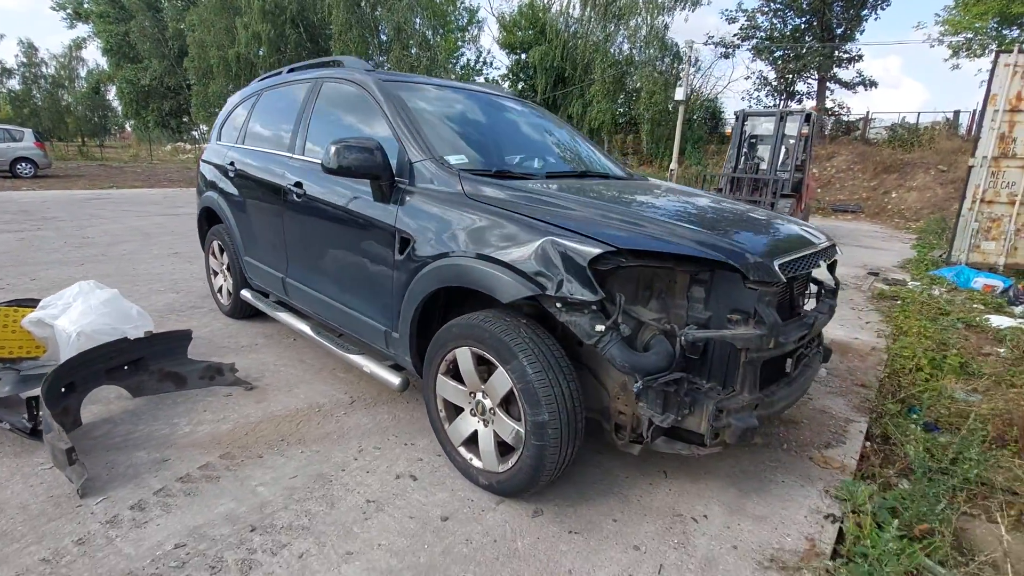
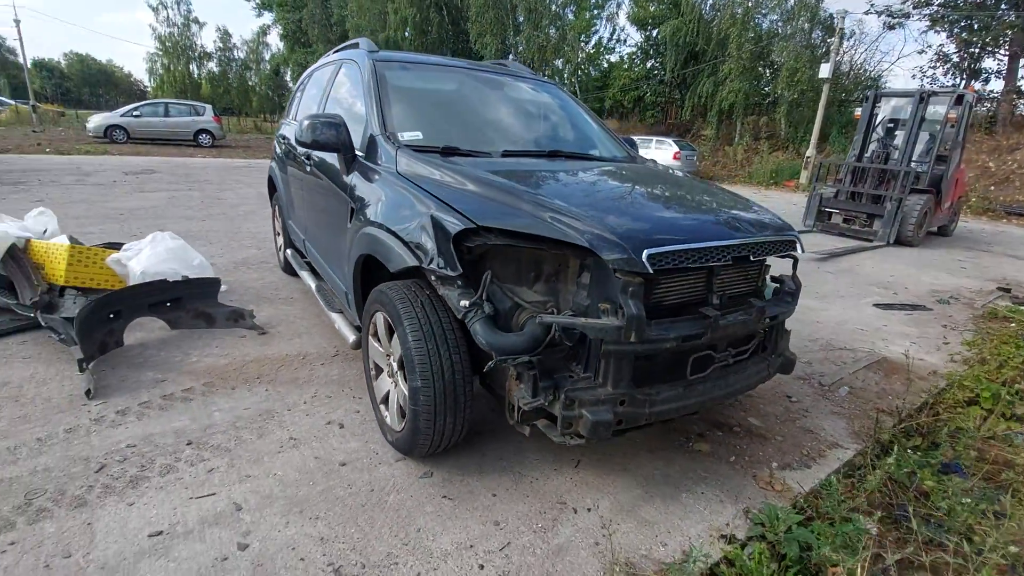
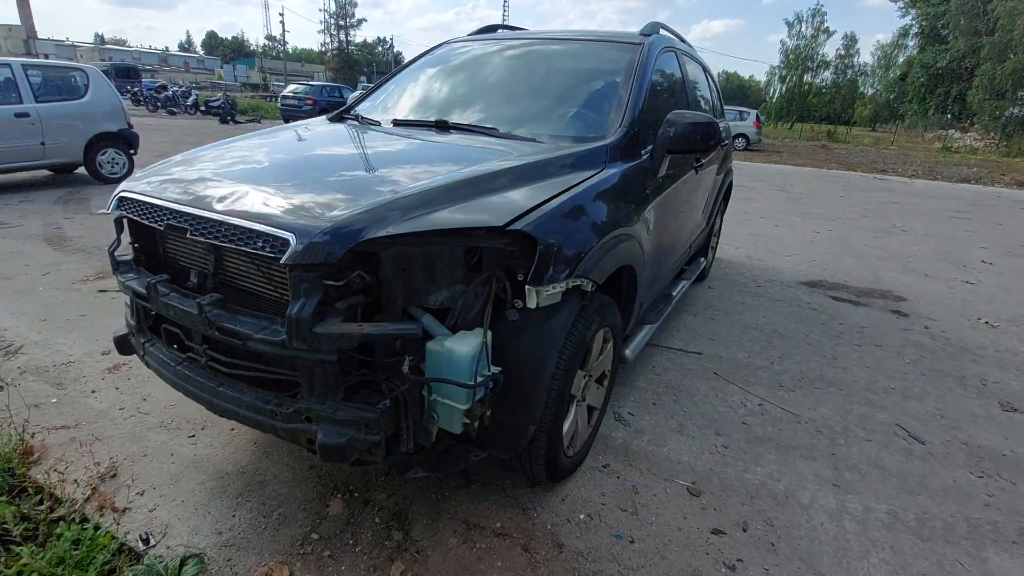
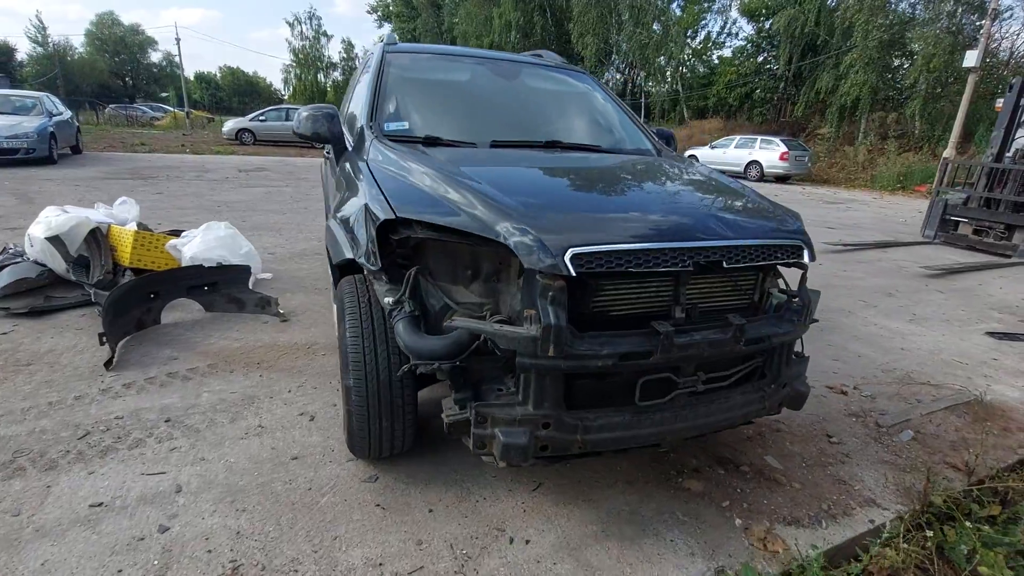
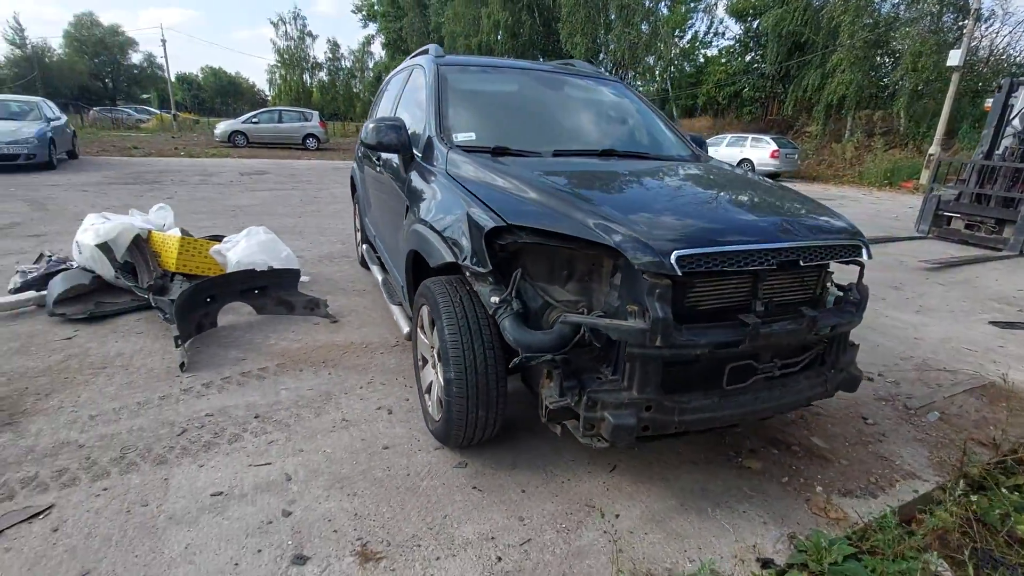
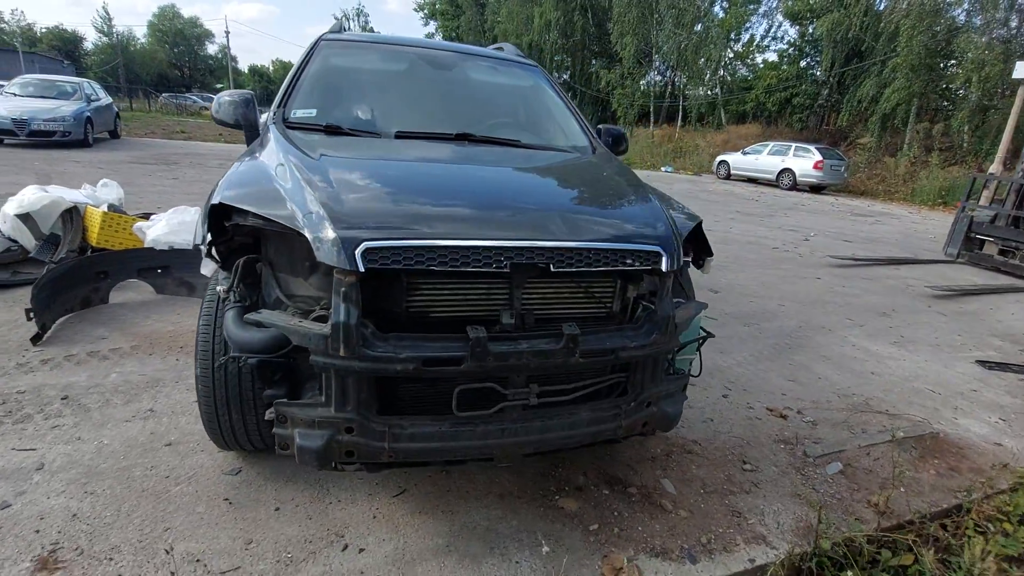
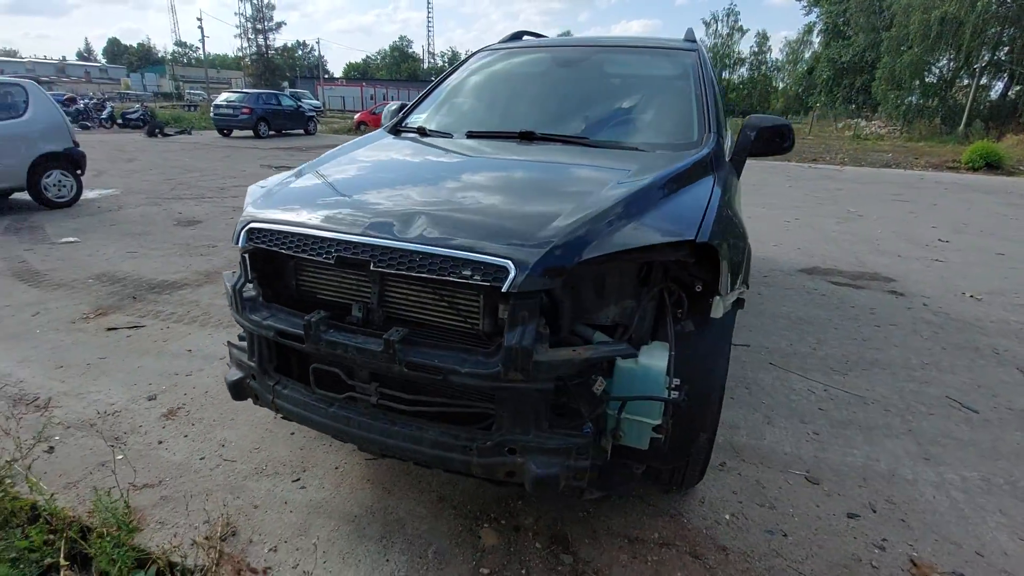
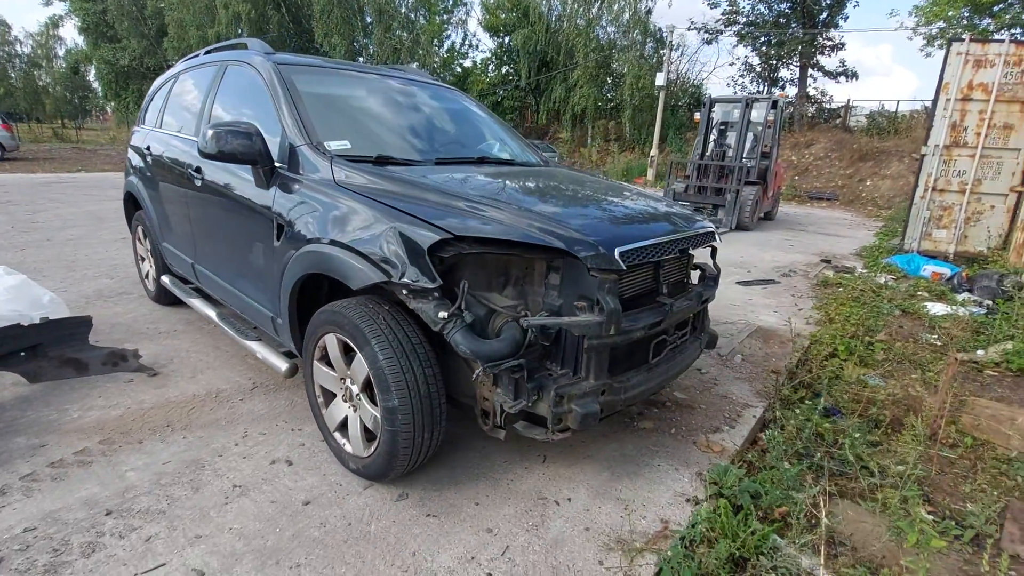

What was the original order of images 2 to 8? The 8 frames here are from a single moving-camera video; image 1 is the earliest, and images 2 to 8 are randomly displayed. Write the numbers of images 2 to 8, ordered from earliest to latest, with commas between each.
8, 2, 5, 4, 6, 7, 3
